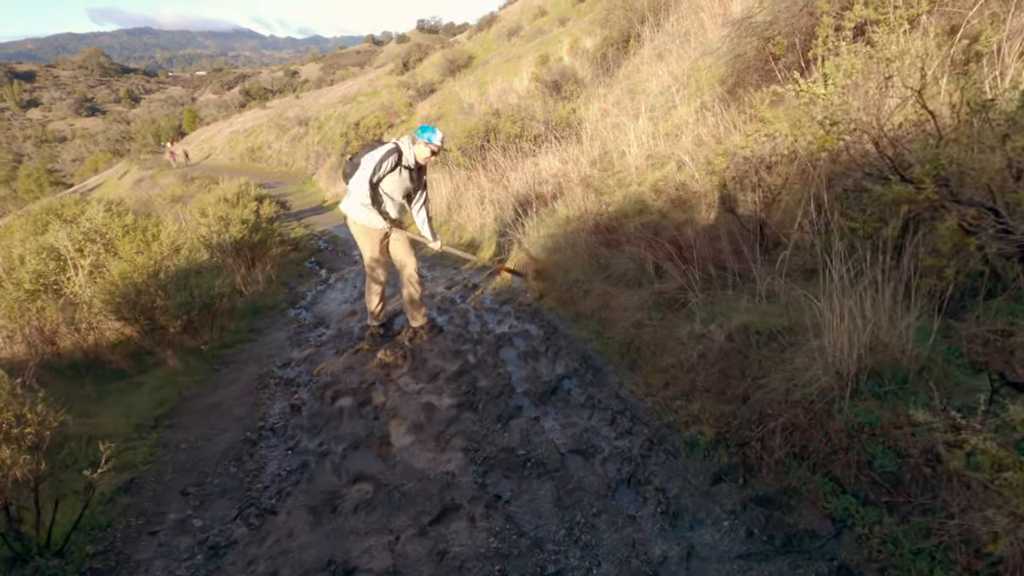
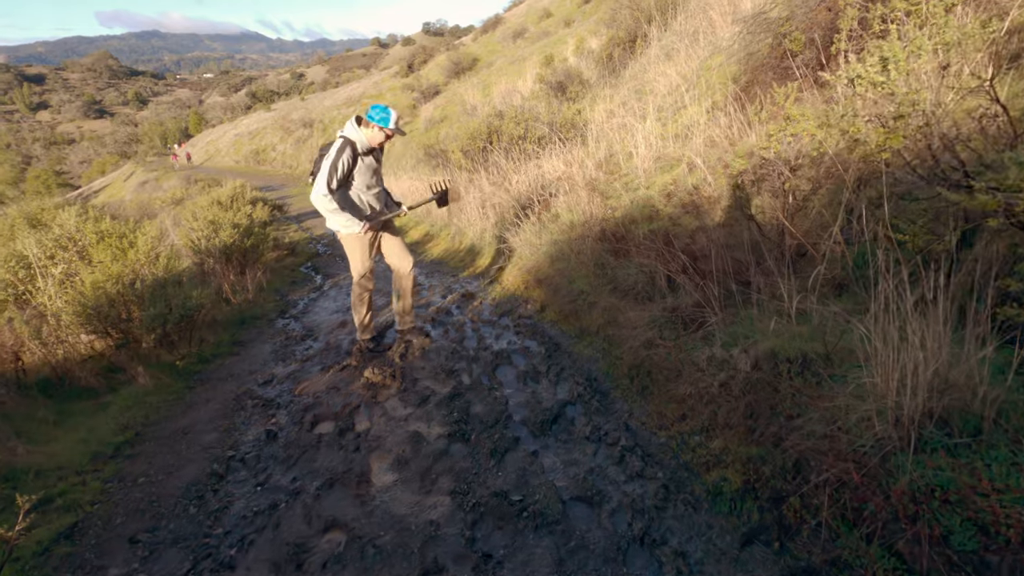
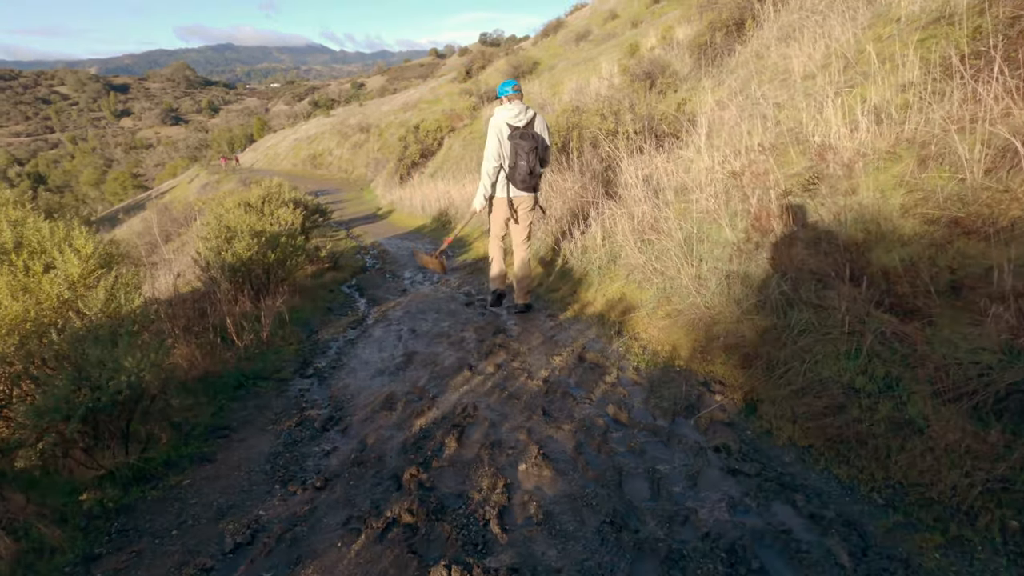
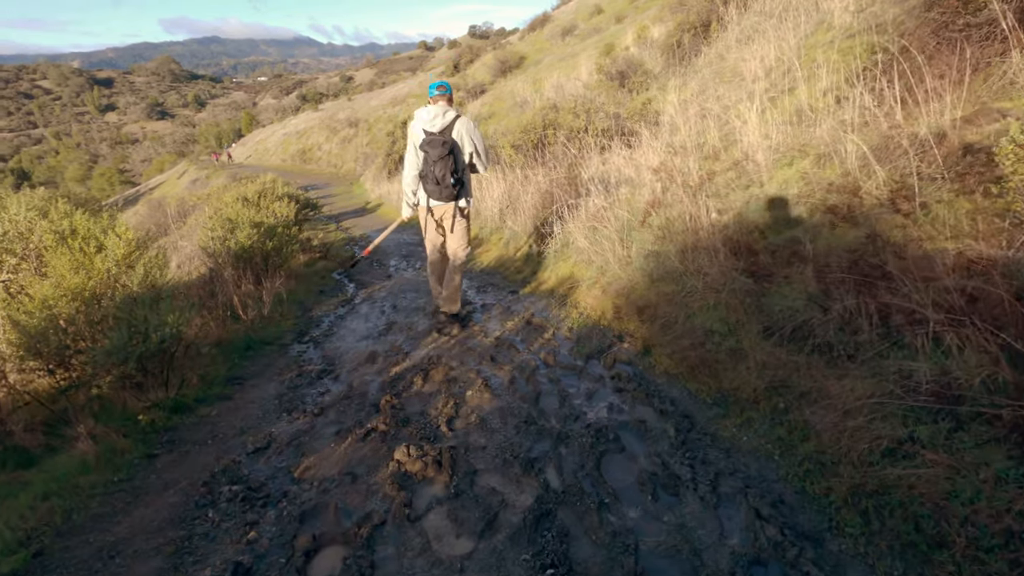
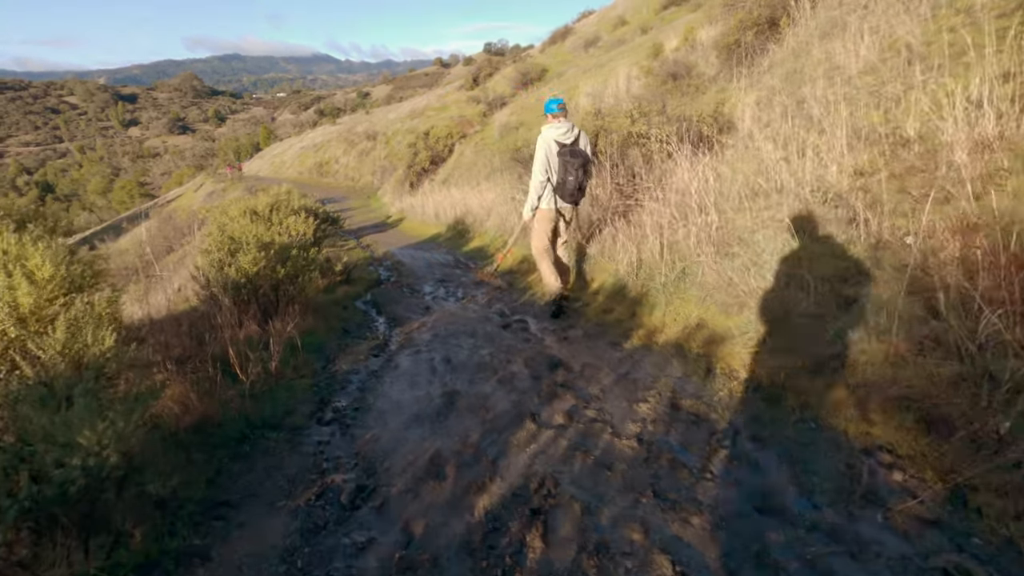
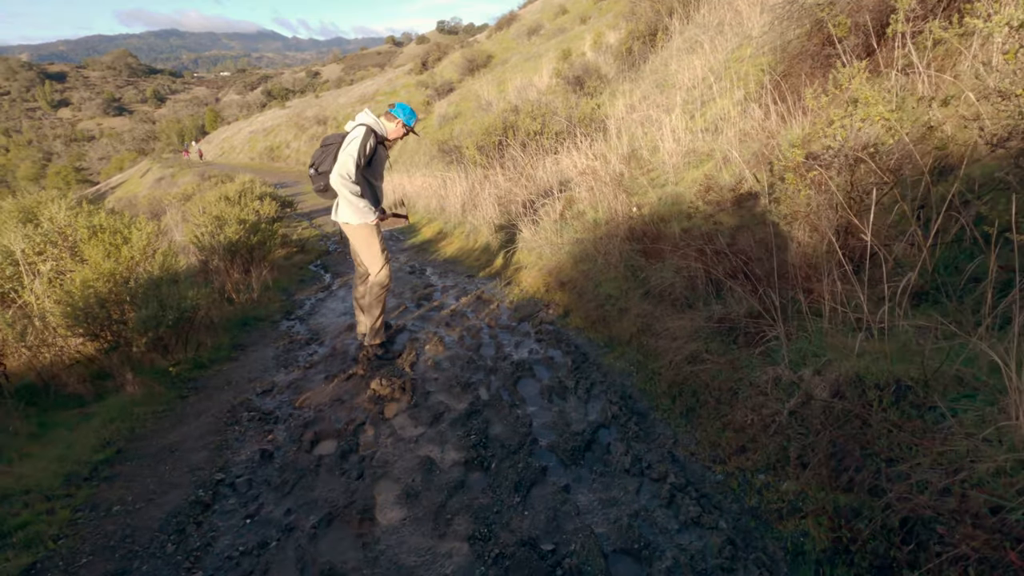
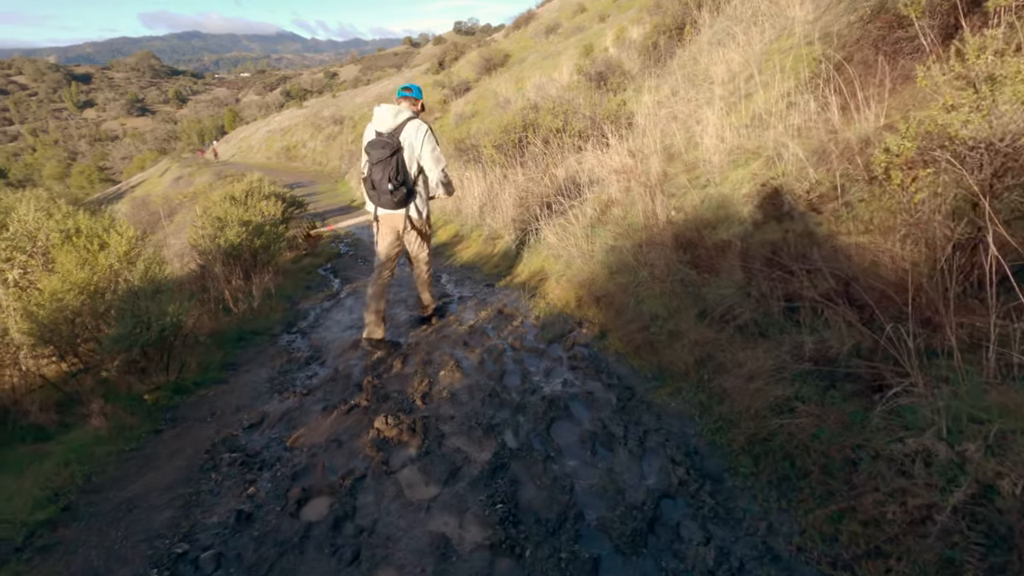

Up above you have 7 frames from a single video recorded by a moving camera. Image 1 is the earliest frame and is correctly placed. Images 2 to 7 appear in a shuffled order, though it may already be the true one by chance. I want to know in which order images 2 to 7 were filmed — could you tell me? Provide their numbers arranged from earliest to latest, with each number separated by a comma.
2, 6, 7, 4, 3, 5
